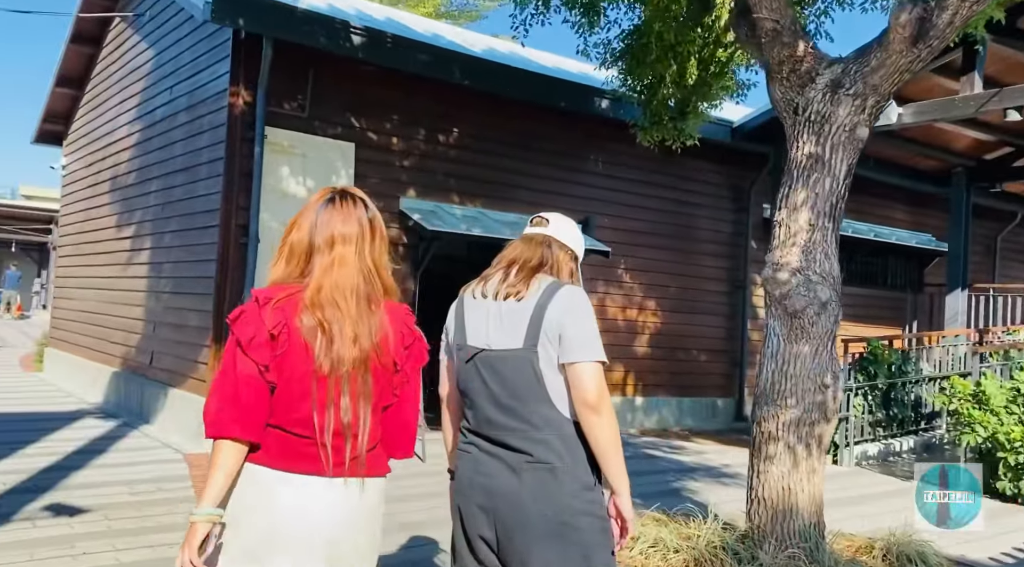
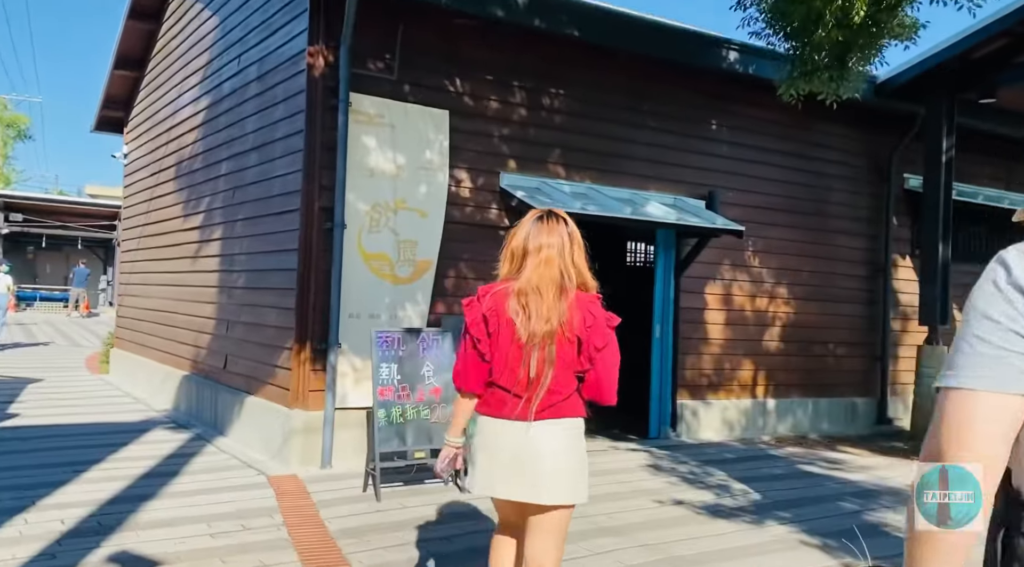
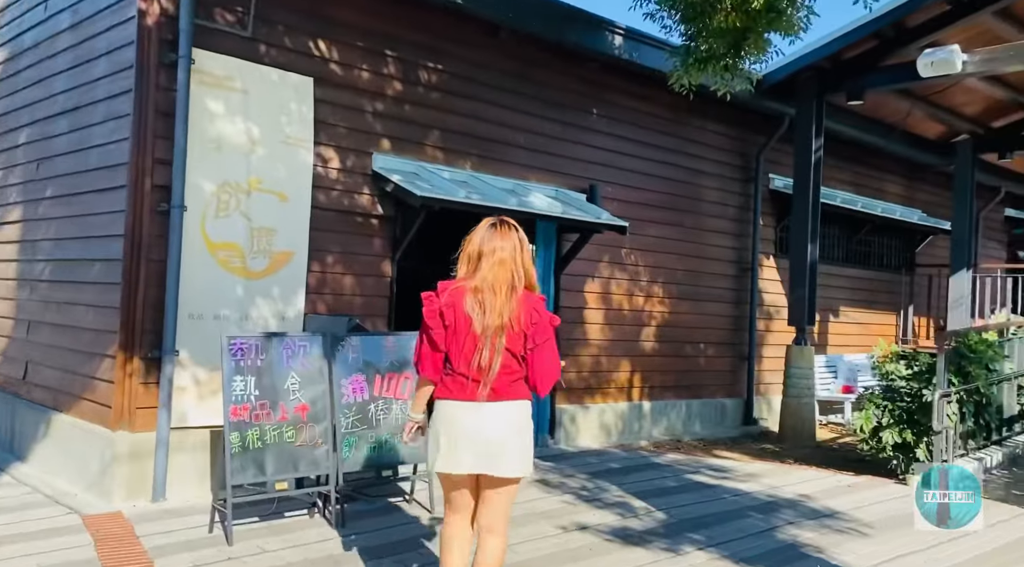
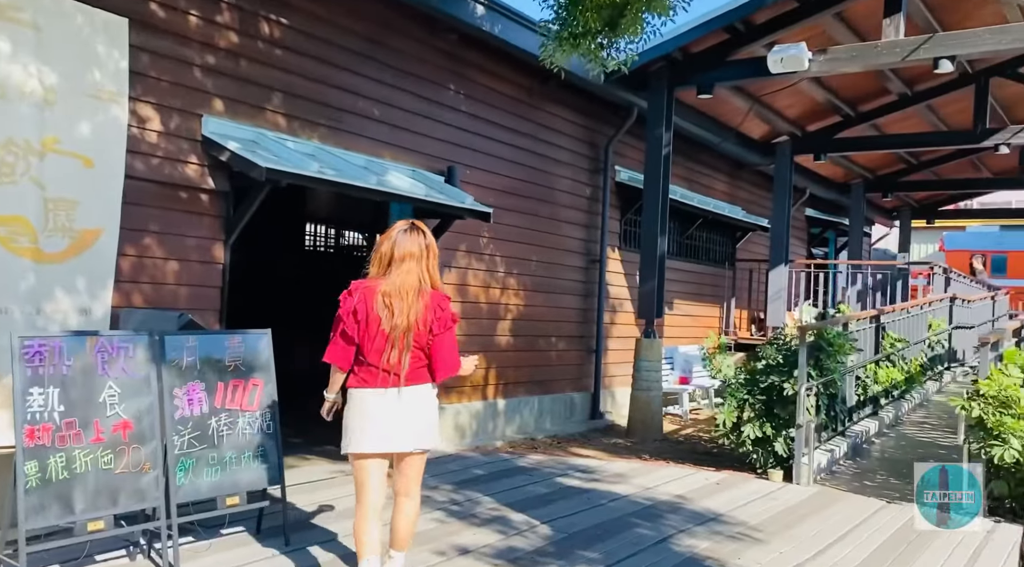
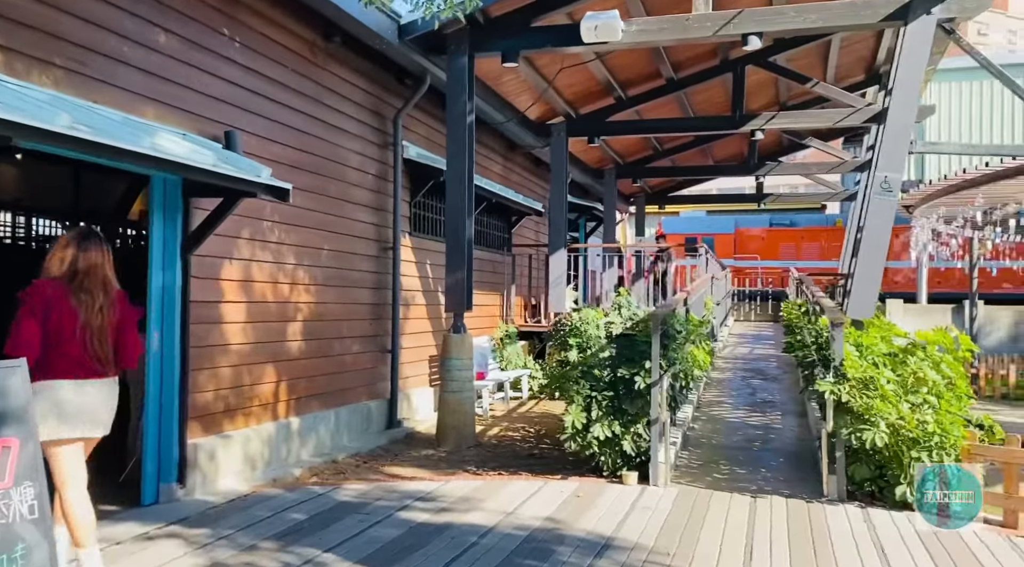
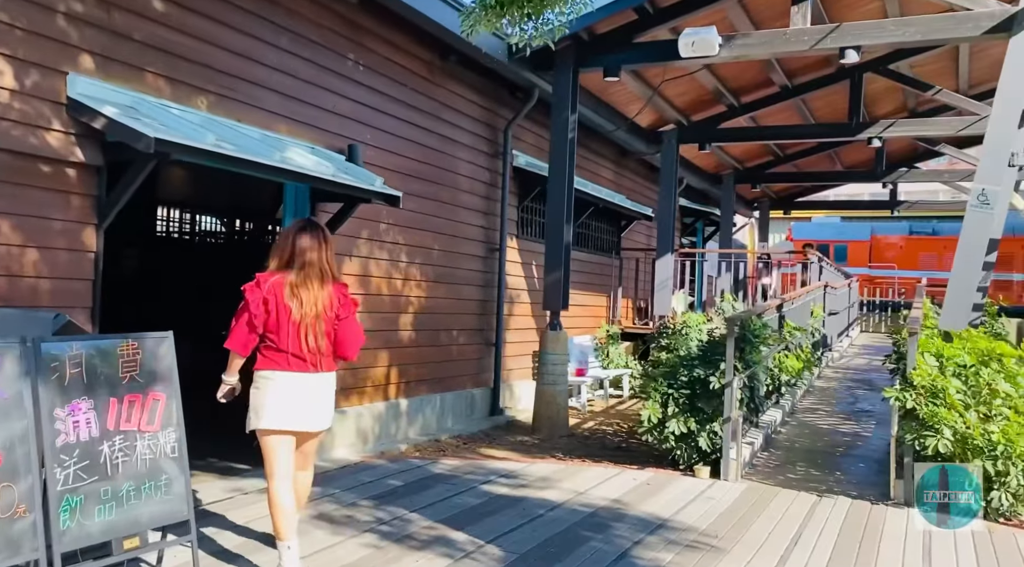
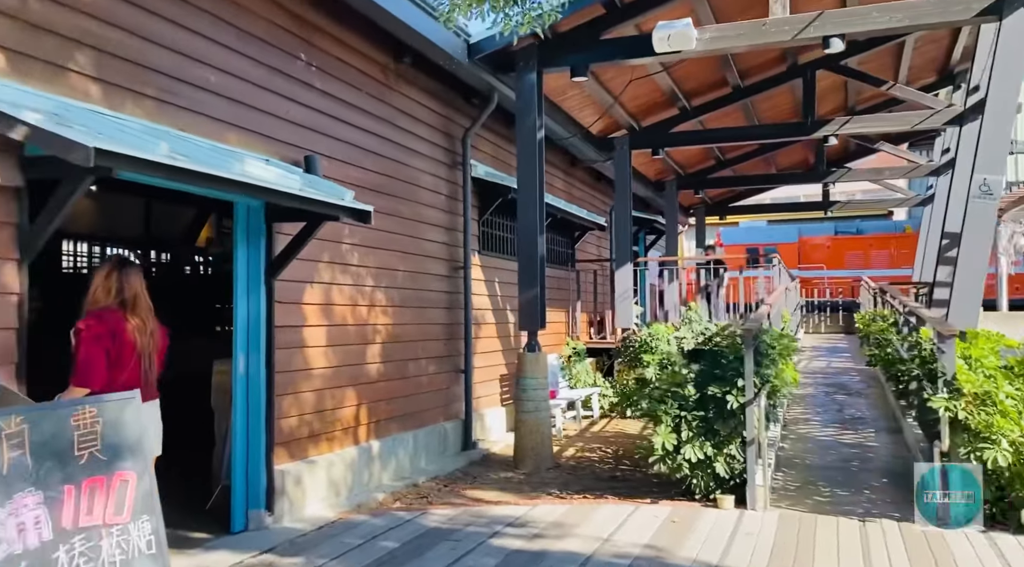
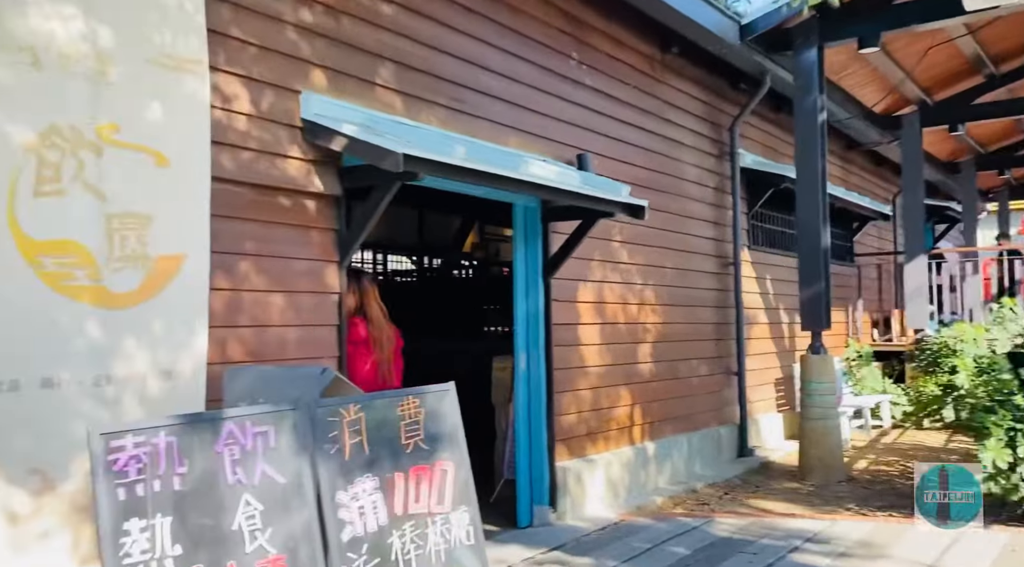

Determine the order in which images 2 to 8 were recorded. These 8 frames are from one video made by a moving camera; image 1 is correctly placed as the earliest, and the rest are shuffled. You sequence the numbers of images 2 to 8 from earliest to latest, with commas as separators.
2, 3, 4, 6, 5, 7, 8
